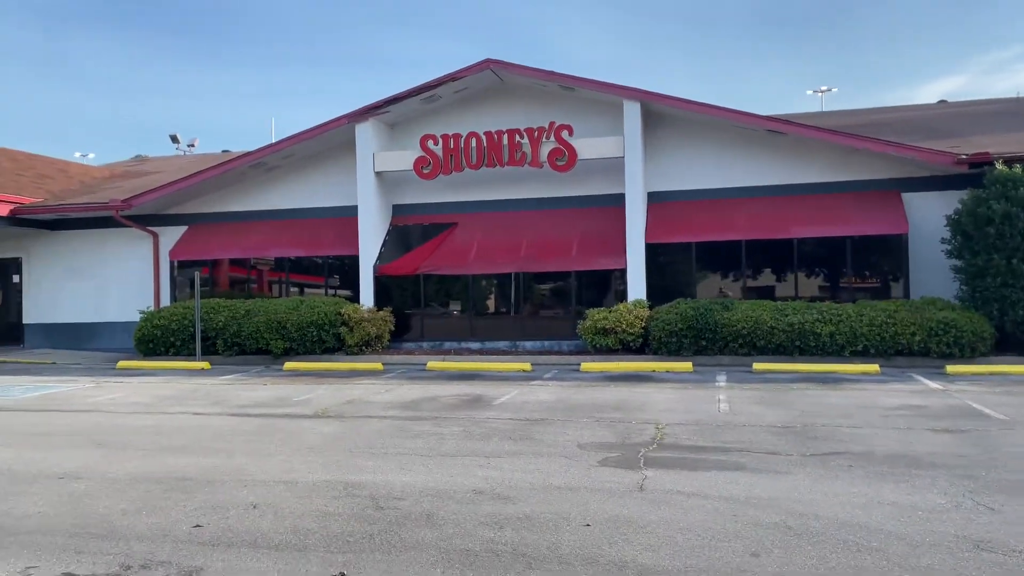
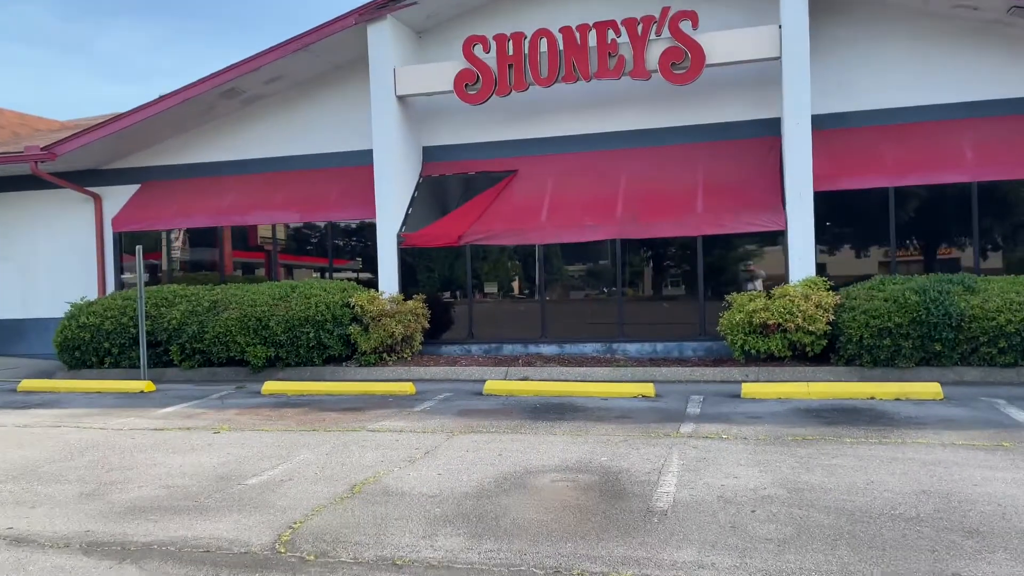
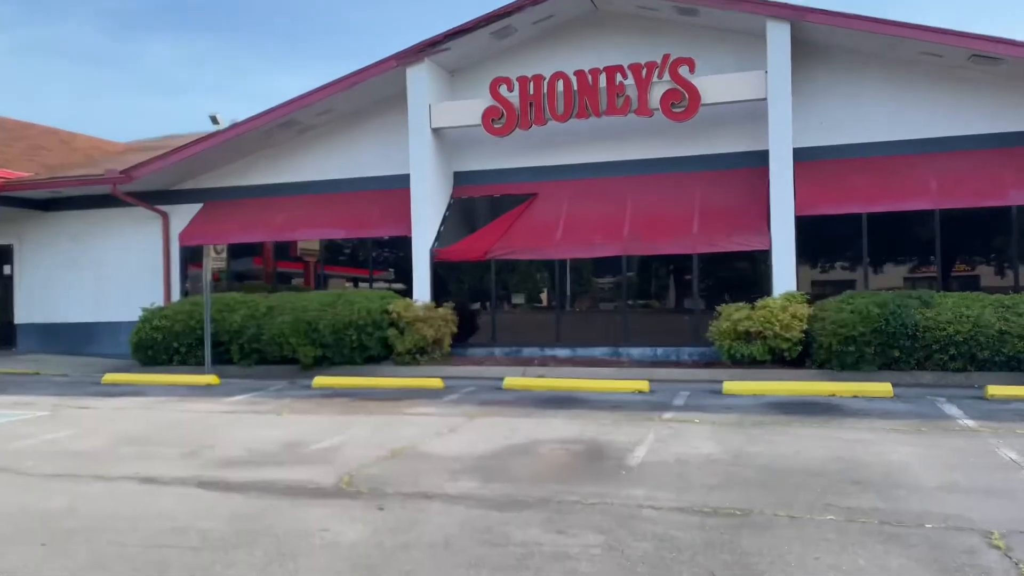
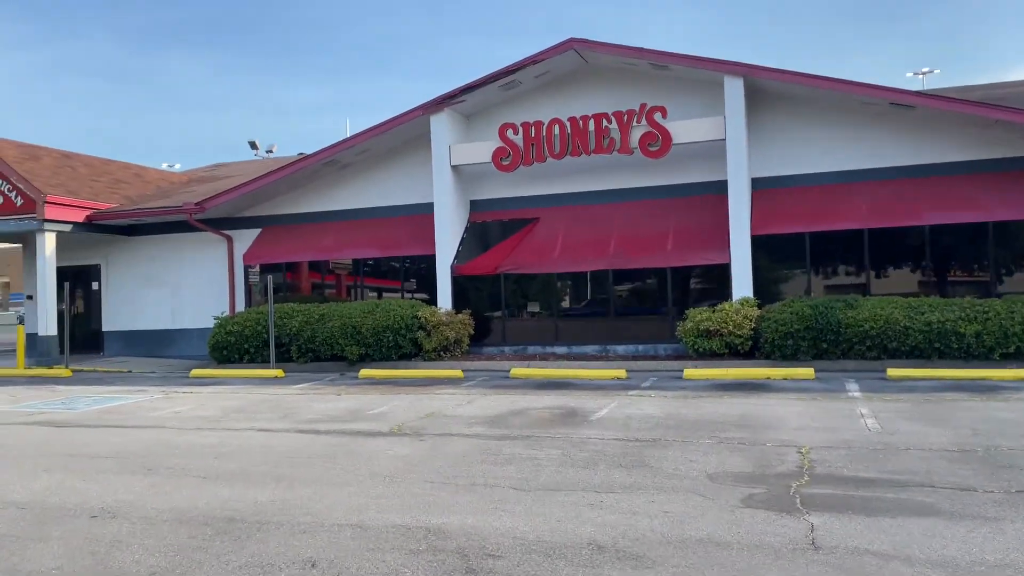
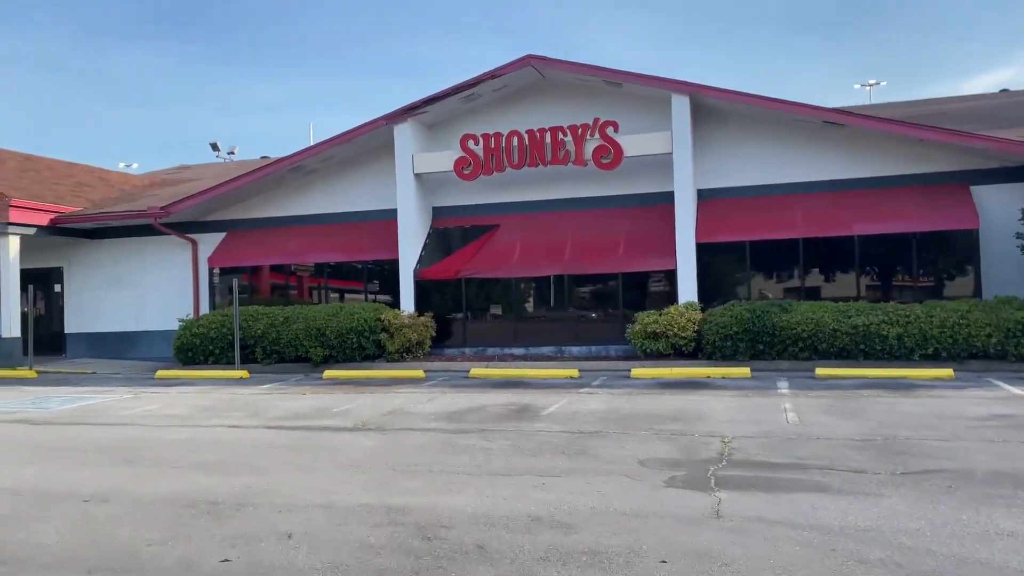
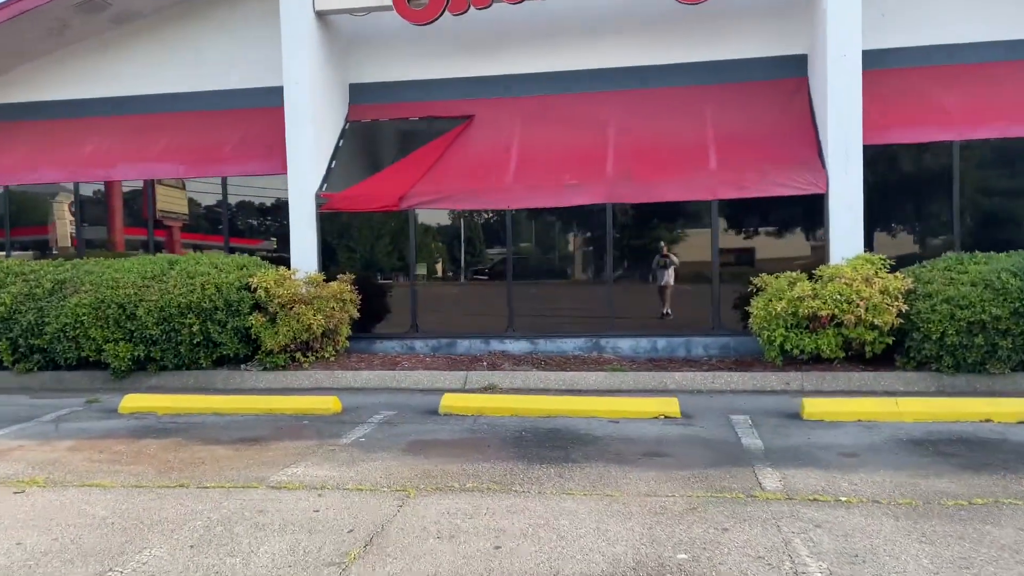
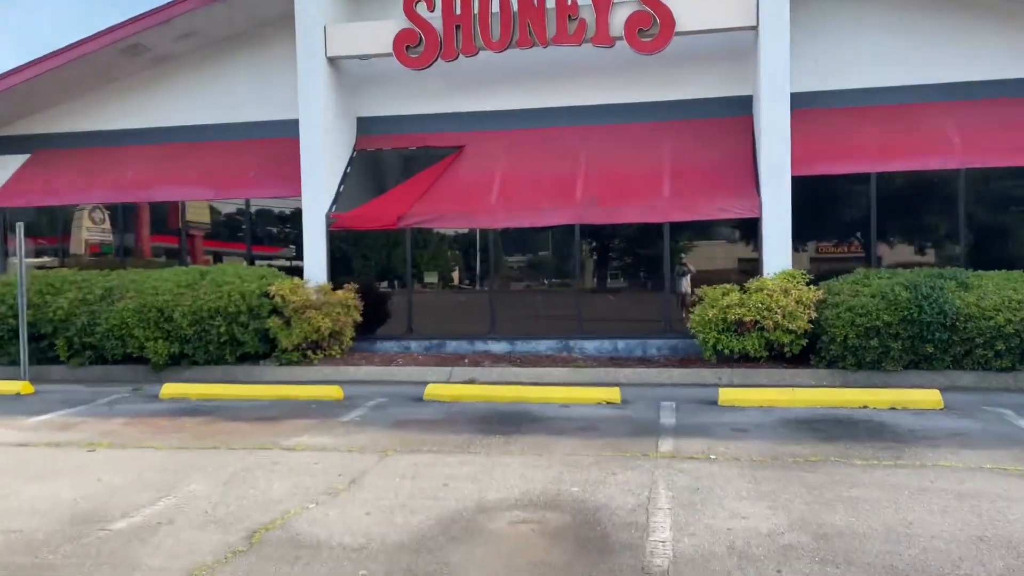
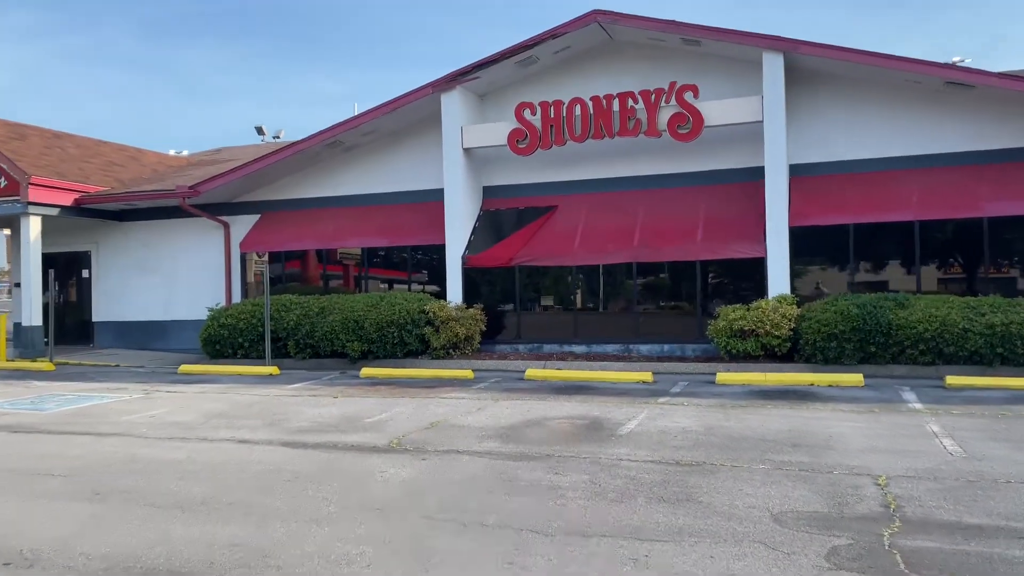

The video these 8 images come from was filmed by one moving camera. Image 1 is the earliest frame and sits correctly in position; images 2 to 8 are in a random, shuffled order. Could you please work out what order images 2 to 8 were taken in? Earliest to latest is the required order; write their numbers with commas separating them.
5, 4, 8, 3, 2, 7, 6
